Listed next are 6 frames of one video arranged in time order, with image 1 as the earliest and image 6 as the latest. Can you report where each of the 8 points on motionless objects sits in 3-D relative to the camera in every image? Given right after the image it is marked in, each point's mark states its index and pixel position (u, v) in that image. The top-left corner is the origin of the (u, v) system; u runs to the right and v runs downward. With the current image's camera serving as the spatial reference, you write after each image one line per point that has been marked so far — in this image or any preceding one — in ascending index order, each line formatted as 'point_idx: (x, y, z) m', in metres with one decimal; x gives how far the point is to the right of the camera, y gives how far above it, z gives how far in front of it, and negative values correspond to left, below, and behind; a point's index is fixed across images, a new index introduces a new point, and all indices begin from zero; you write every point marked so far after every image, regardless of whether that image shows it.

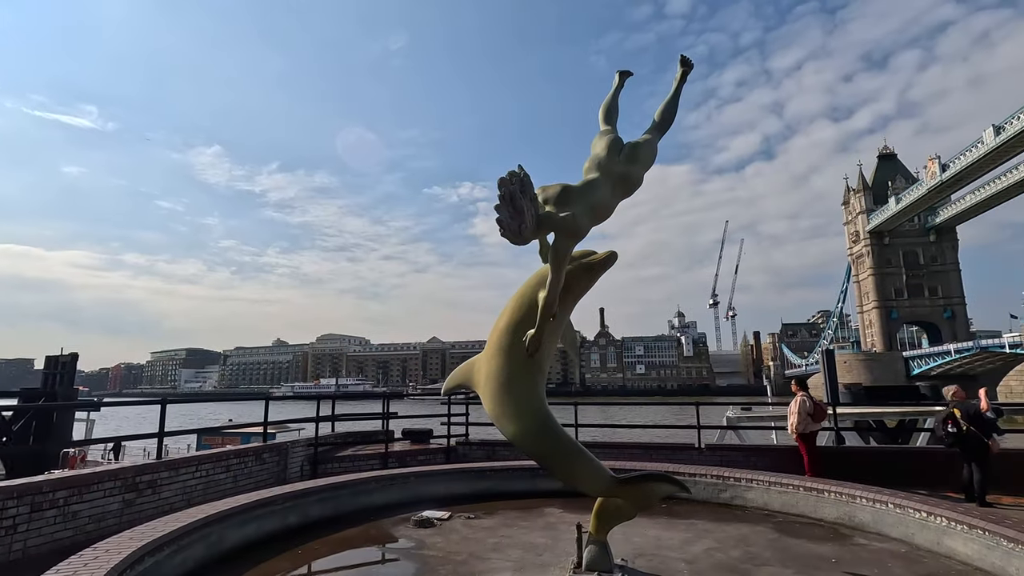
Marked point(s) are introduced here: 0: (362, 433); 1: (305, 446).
0: (-2.5, -2.4, +8.8) m
1: (-3.0, -2.3, +7.7) m
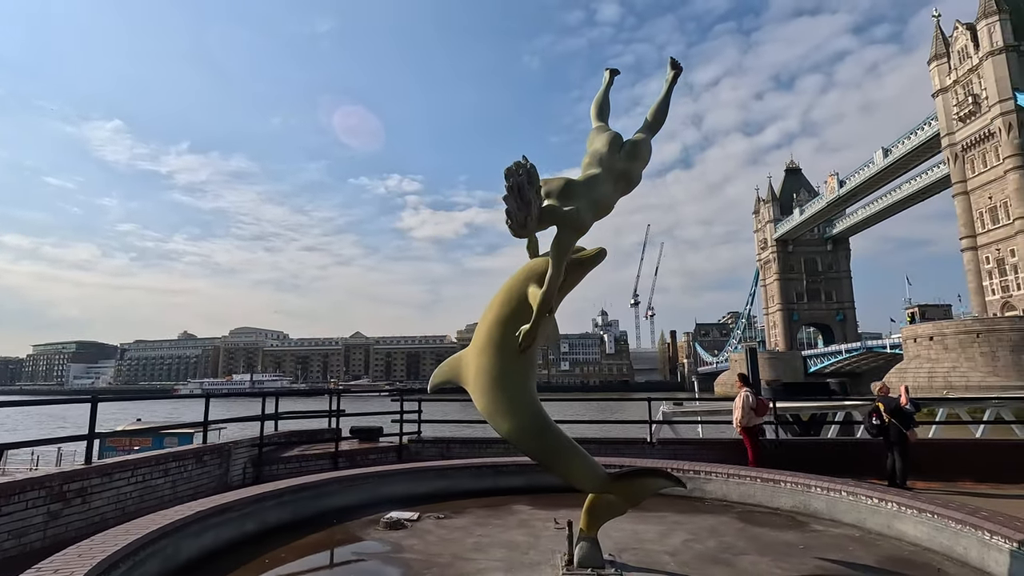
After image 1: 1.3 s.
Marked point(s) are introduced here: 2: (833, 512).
0: (-3.2, -2.2, +8.3) m
1: (-3.5, -2.1, +7.2) m
2: (+3.0, -2.1, +4.9) m
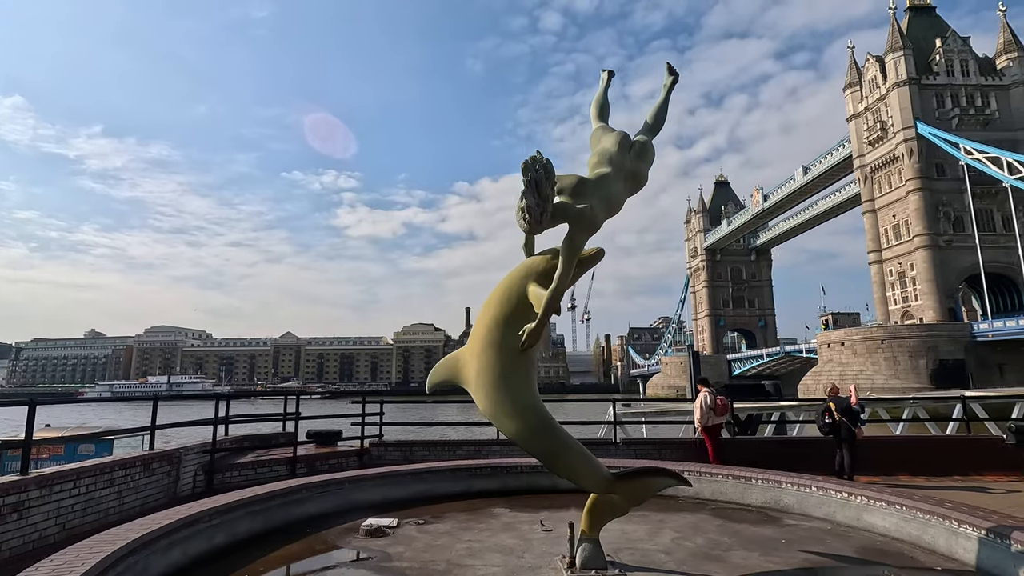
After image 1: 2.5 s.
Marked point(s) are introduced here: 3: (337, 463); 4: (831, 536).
0: (-3.7, -2.2, +7.8) m
1: (-3.9, -2.0, +6.7) m
2: (+2.8, -2.1, +5.2) m
3: (-2.6, -2.6, +7.8) m
4: (+2.7, -2.1, +4.5) m
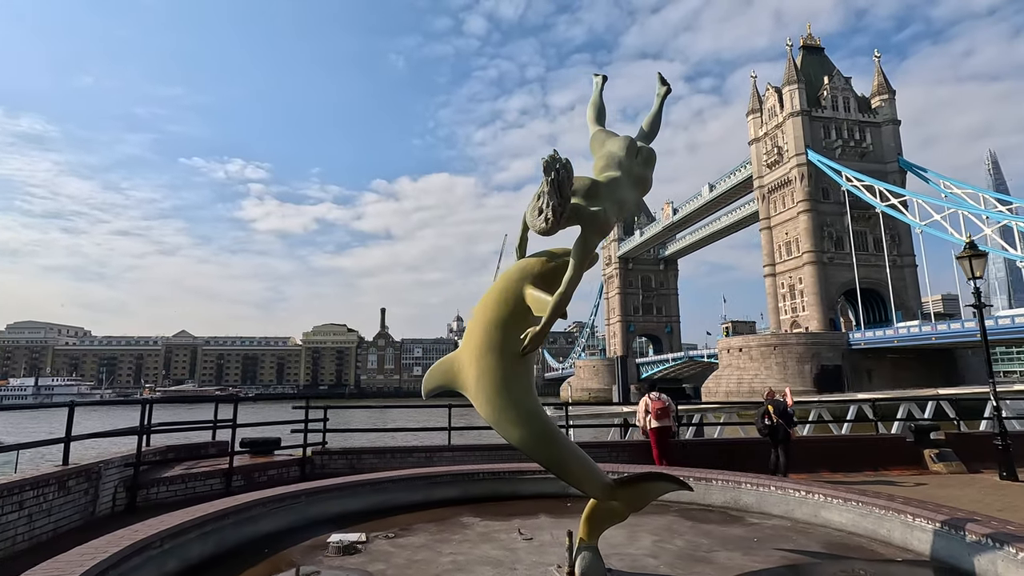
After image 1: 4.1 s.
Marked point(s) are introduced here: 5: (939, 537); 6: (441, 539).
0: (-4.3, -2.1, +7.1) m
1: (-4.3, -2.0, +5.9) m
2: (+2.5, -2.2, +5.4) m
3: (-3.2, -2.5, +7.2) m
4: (+2.5, -2.2, +4.7) m
5: (+3.2, -1.9, +4.0) m
6: (-0.6, -2.2, +4.7) m
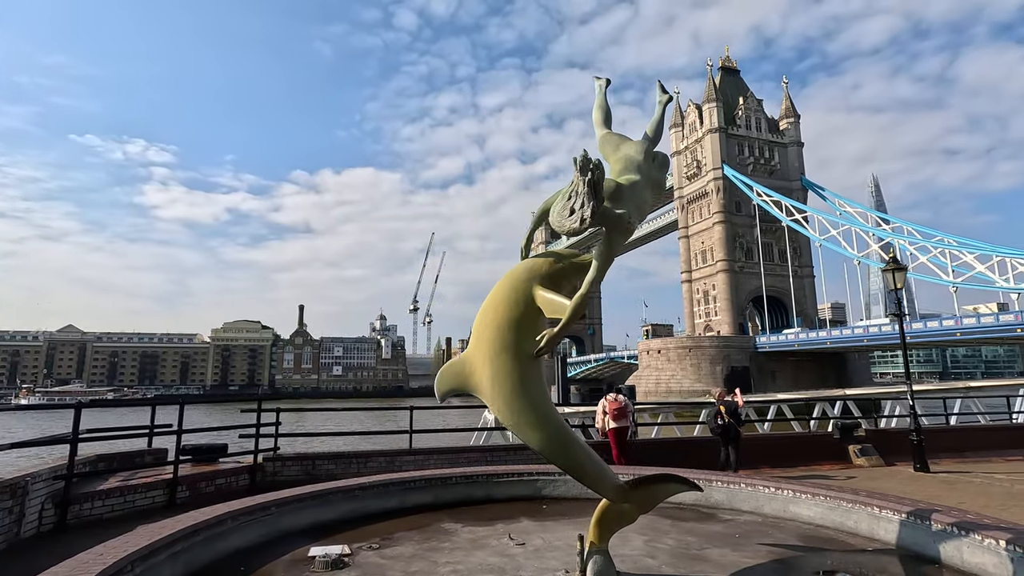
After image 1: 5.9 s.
0: (-4.7, -2.0, +6.4) m
1: (-4.5, -1.9, +5.2) m
2: (+2.3, -2.3, +5.7) m
3: (-3.6, -2.4, +6.7) m
4: (+2.4, -2.2, +5.0) m
5: (+3.2, -1.9, +4.3) m
6: (-0.7, -2.2, +4.5) m
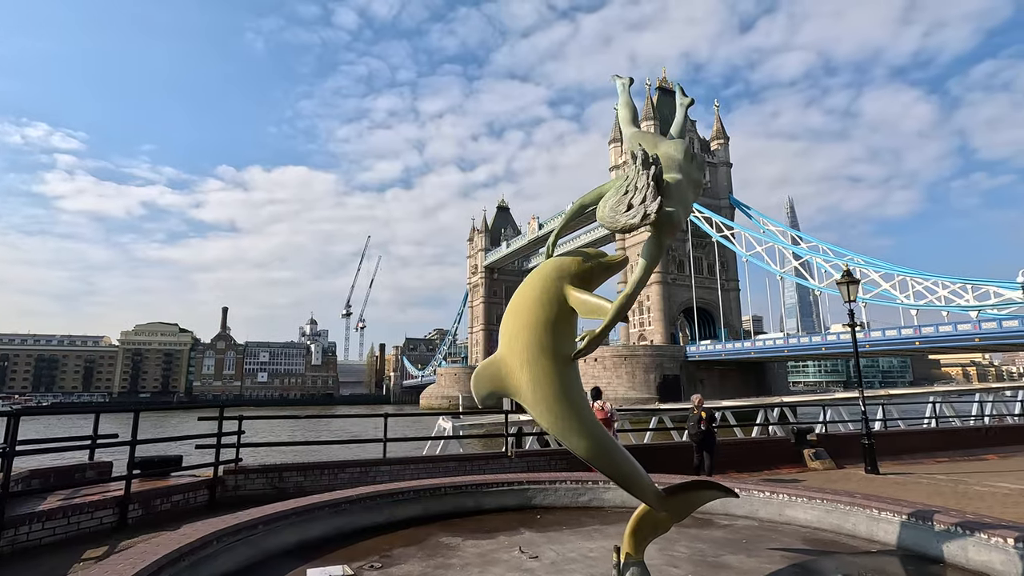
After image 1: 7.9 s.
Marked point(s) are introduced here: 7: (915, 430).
0: (-4.7, -1.9, +5.6) m
1: (-4.4, -1.7, +4.4) m
2: (+2.3, -2.3, +5.7) m
3: (-3.7, -2.4, +6.0) m
4: (+2.5, -2.3, +5.0) m
5: (+3.3, -2.0, +4.5) m
6: (-0.6, -2.2, +4.2) m
7: (+9.8, -3.4, +12.9) m
